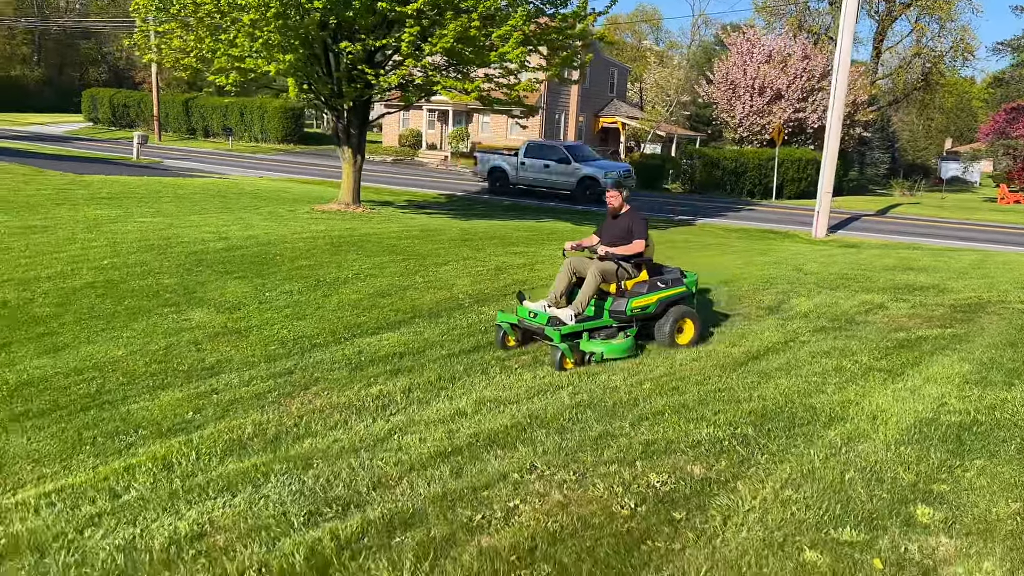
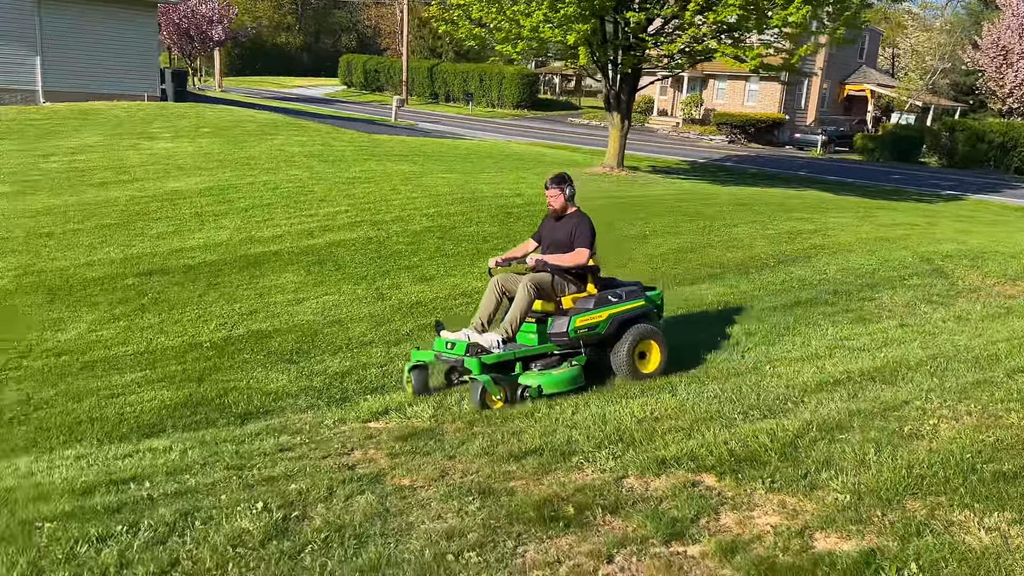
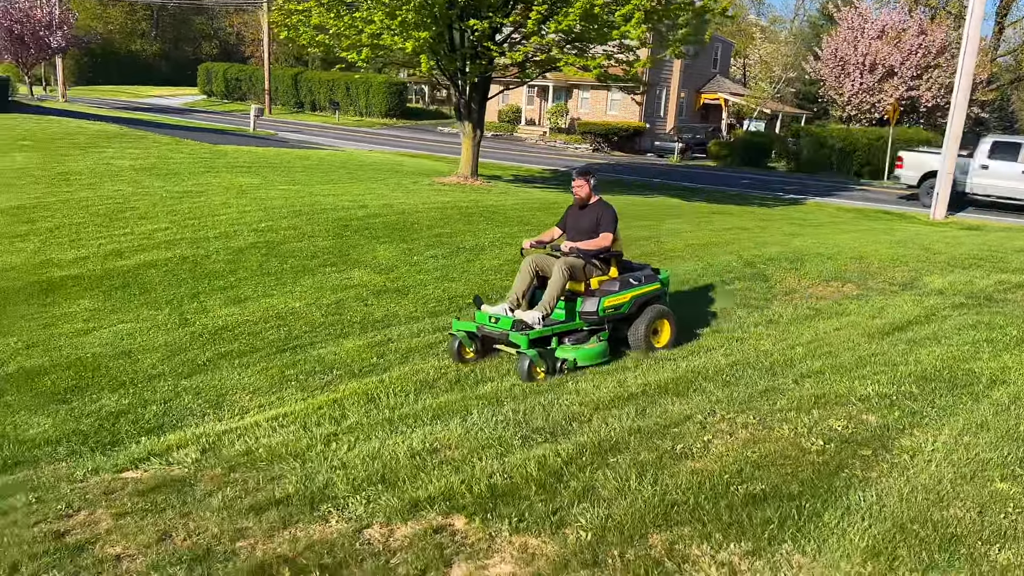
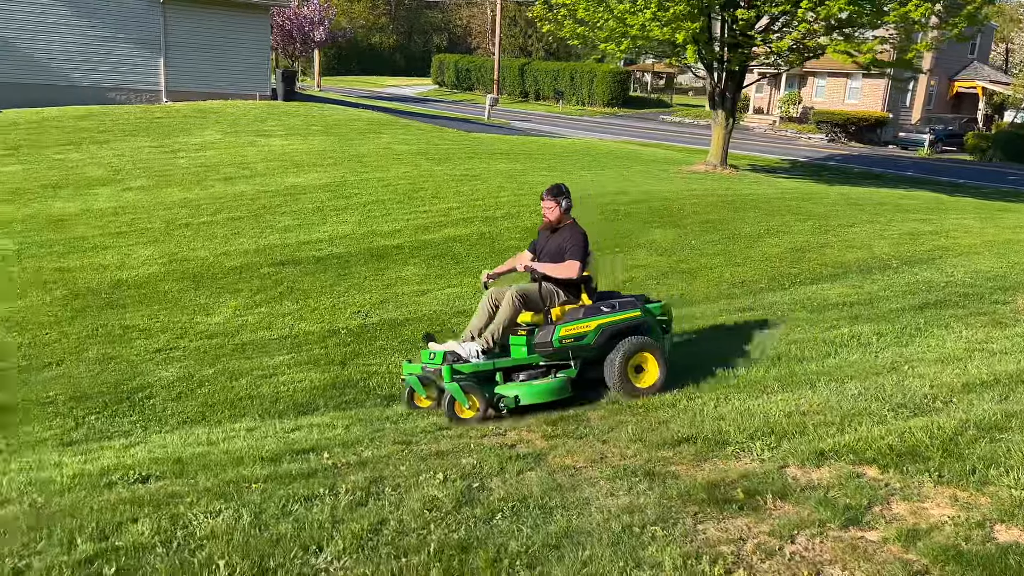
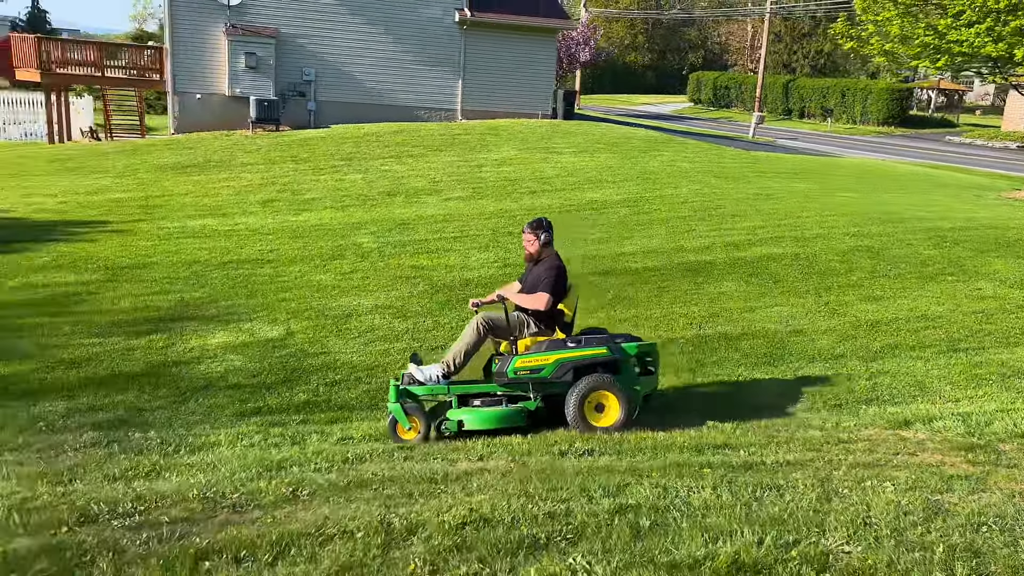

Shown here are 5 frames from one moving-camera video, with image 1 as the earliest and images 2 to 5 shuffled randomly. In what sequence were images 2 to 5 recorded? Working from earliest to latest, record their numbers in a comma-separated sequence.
3, 2, 4, 5
